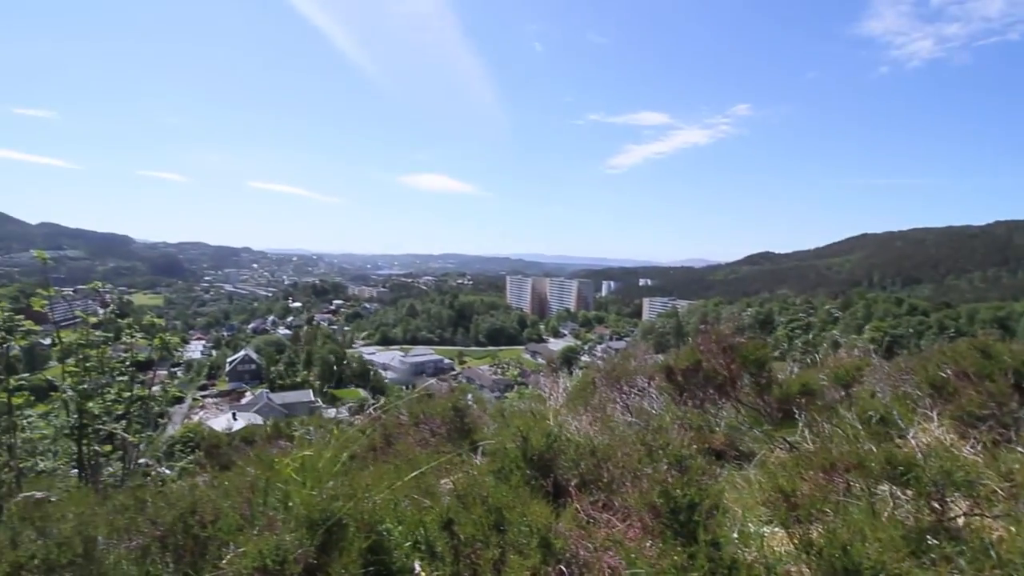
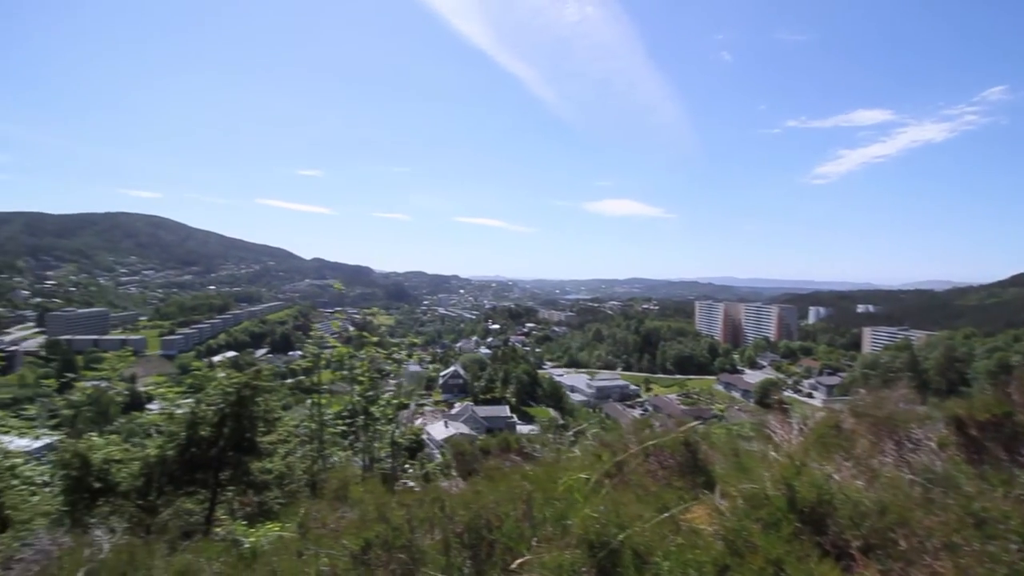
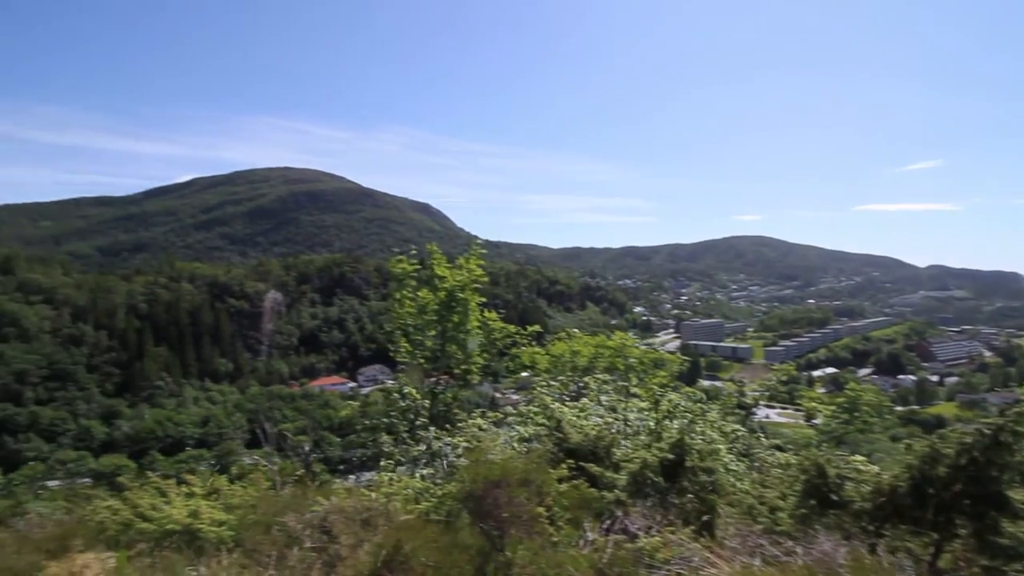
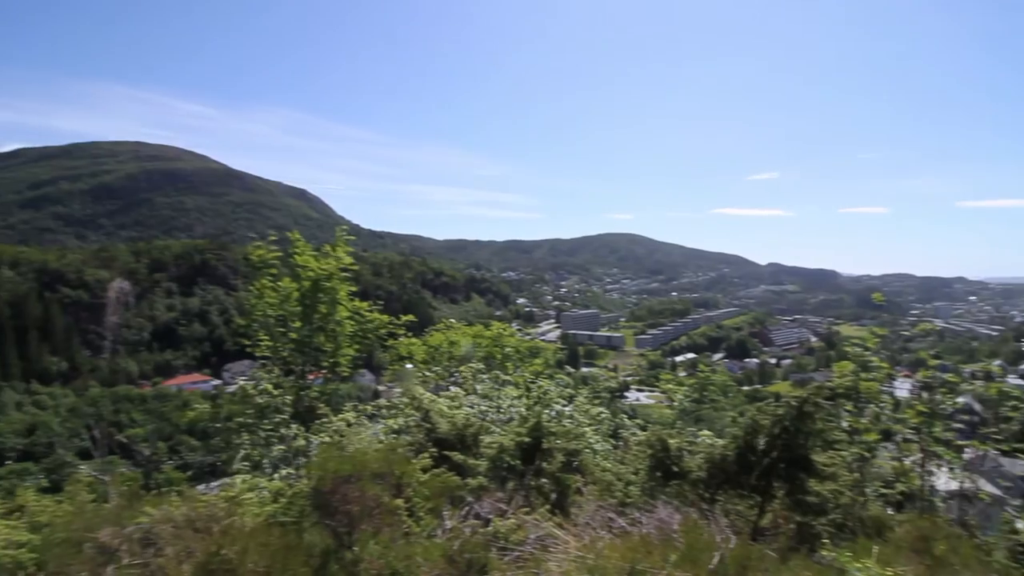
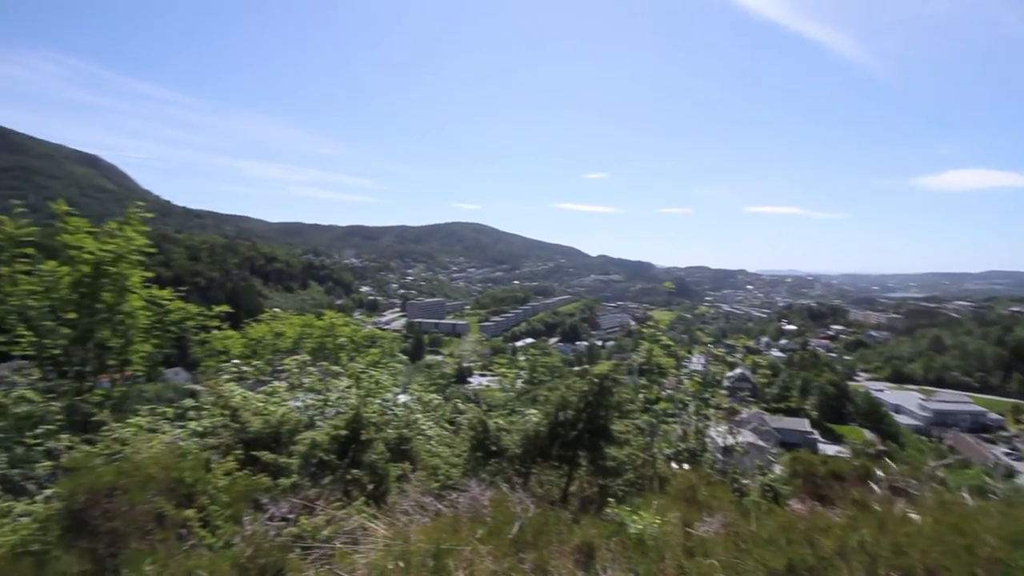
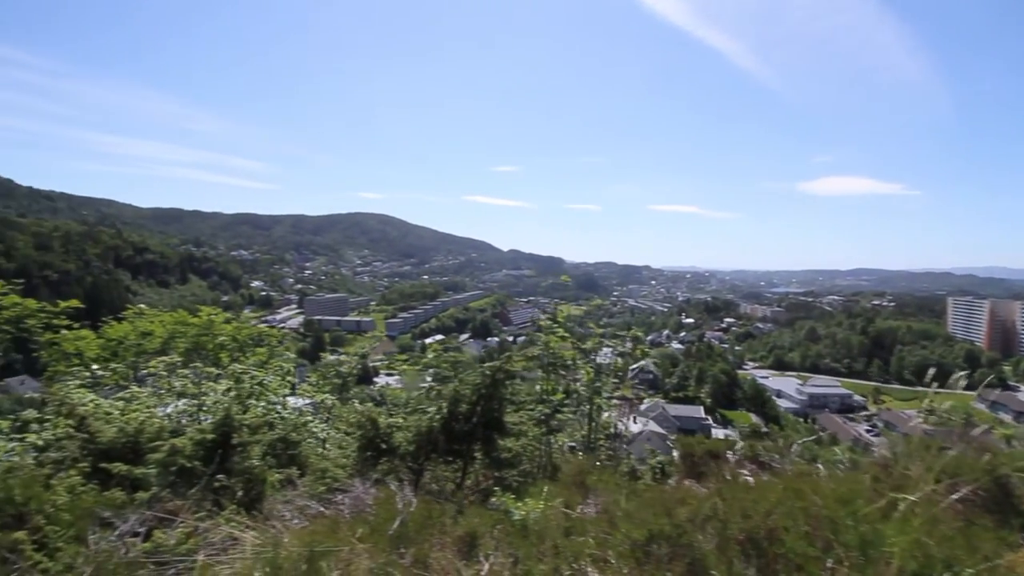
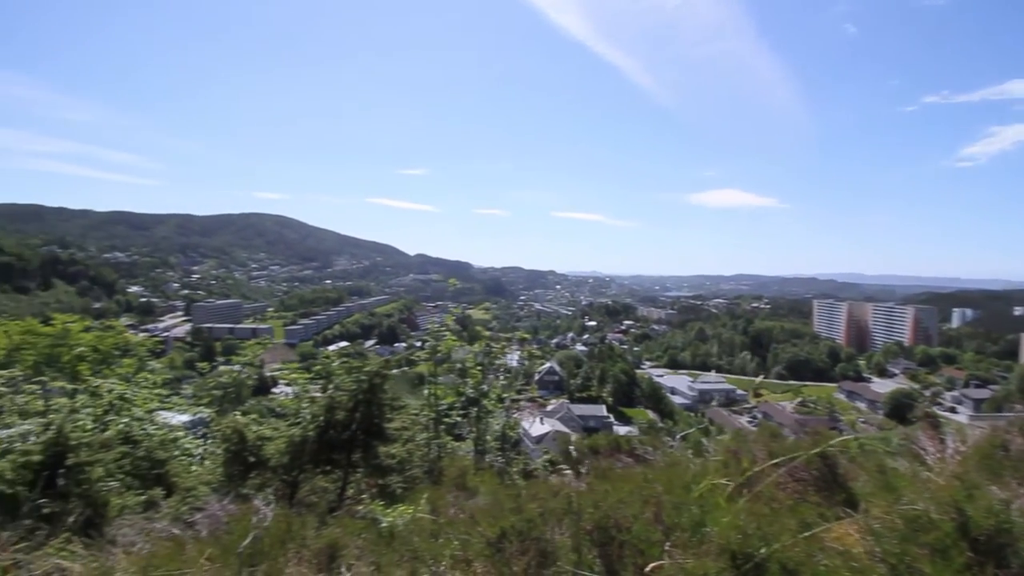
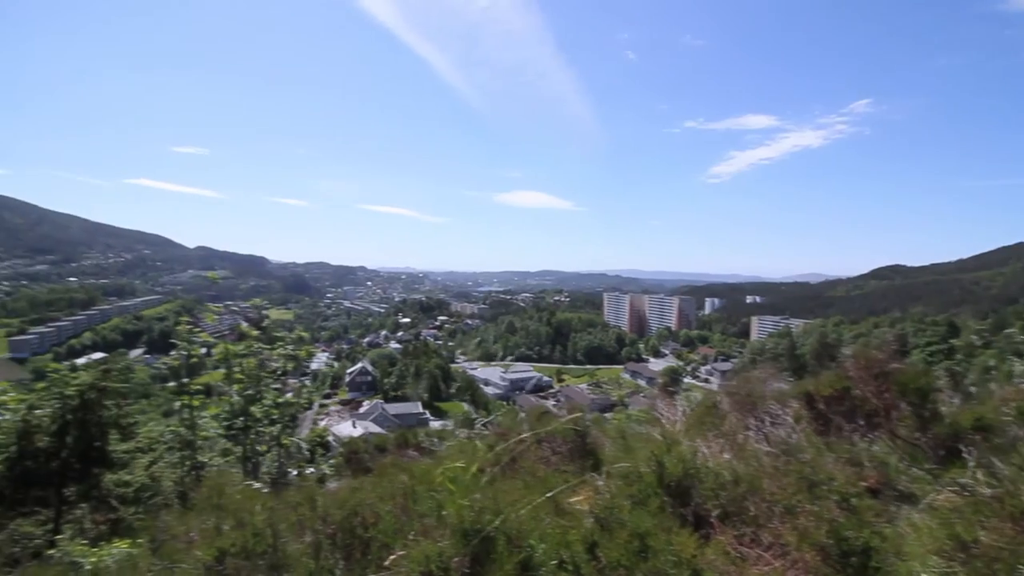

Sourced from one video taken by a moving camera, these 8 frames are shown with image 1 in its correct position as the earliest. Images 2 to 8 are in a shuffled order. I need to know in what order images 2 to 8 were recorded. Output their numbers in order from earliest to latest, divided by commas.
8, 2, 7, 6, 5, 4, 3
